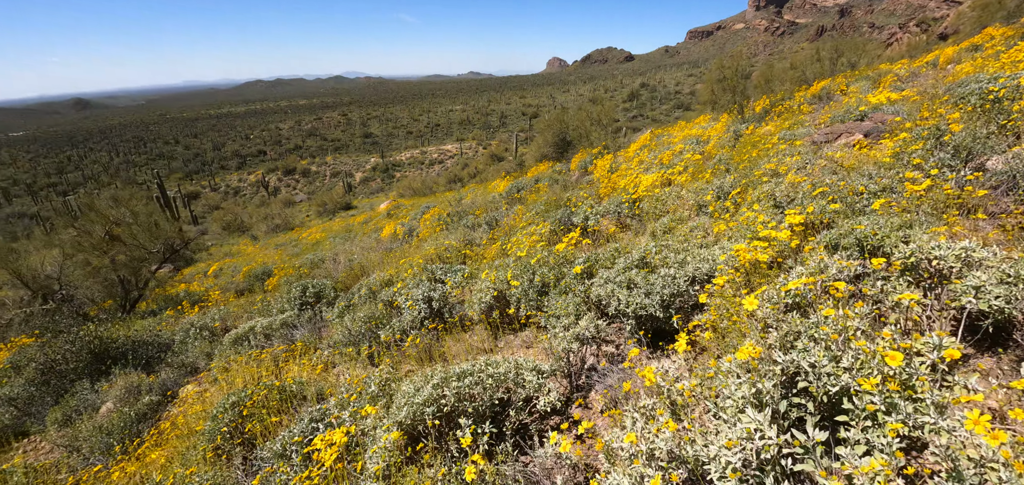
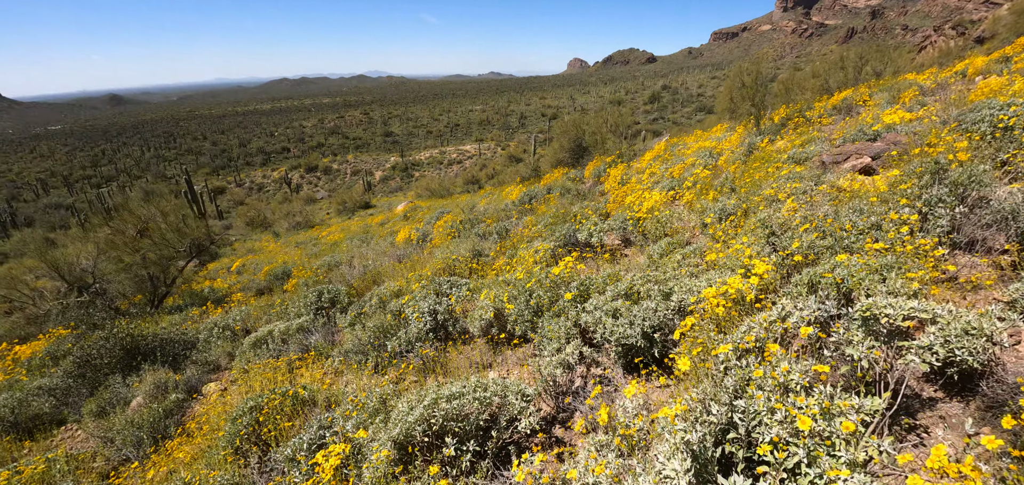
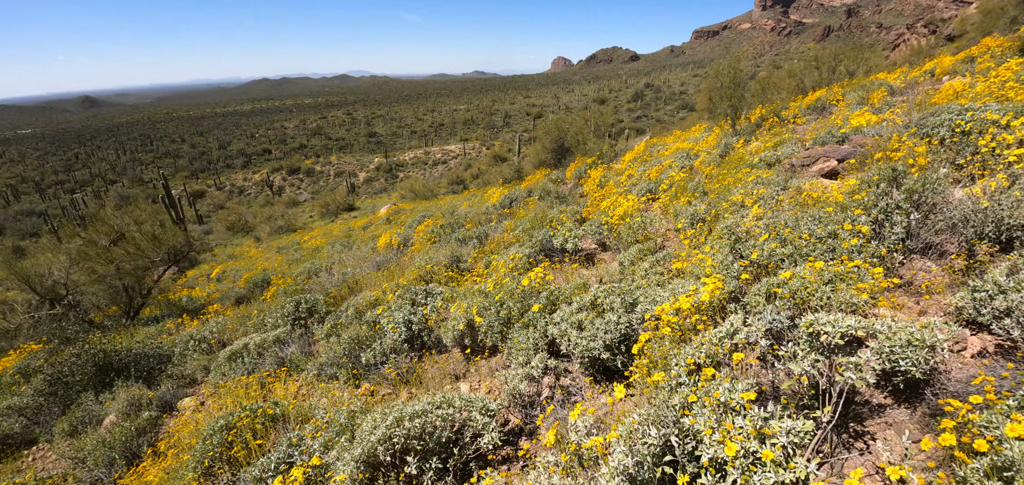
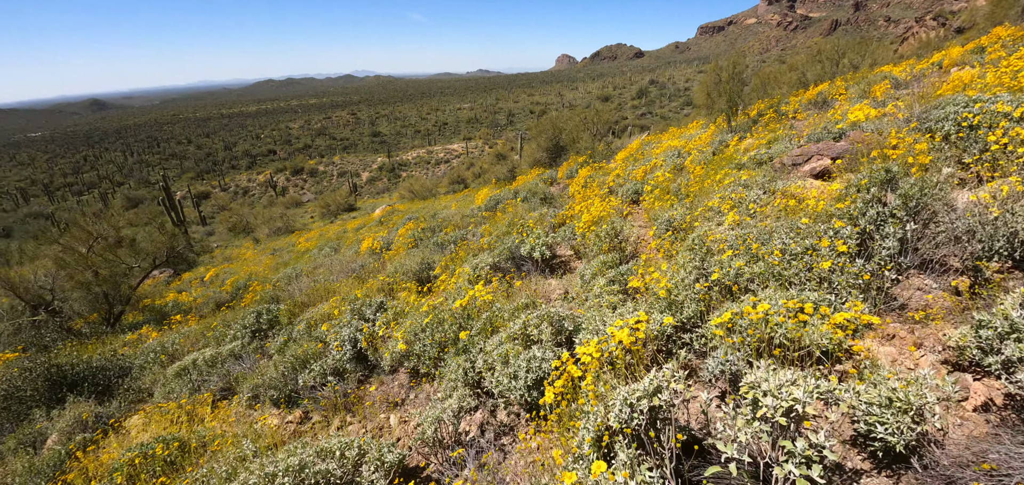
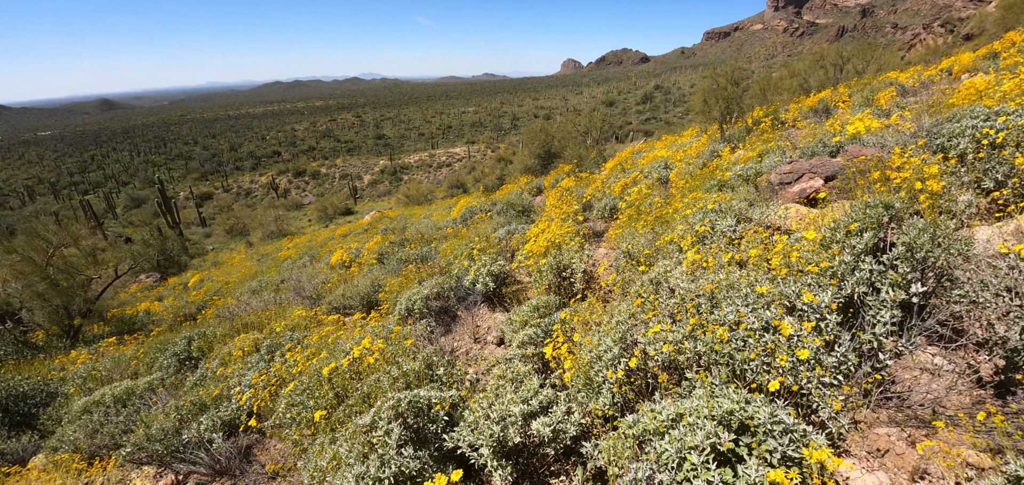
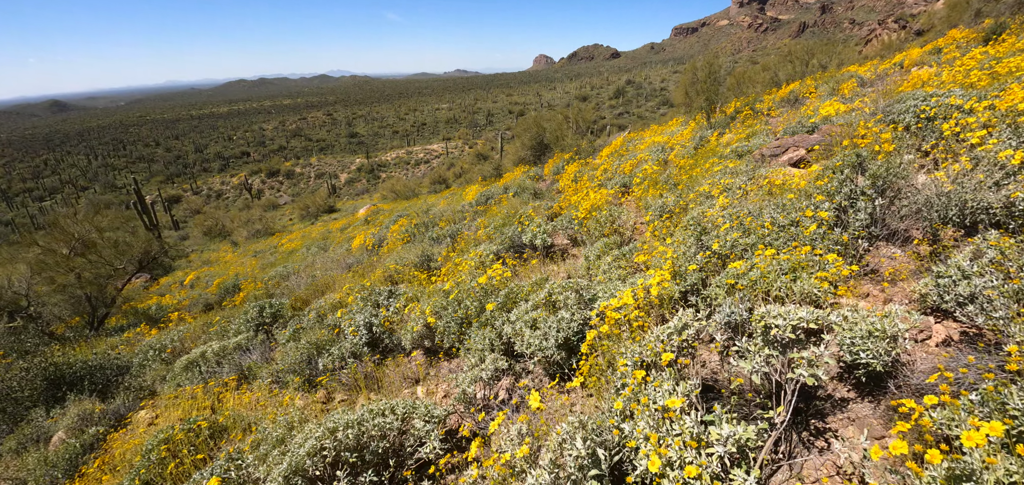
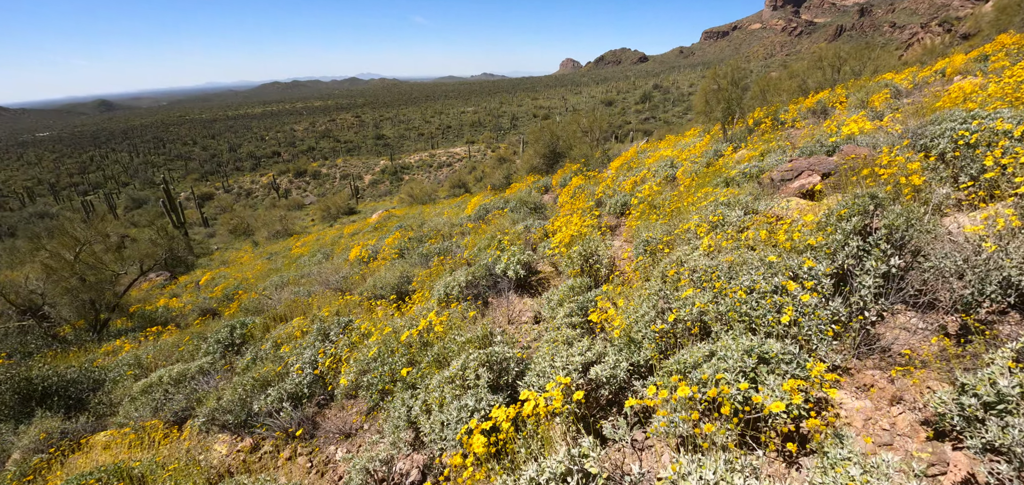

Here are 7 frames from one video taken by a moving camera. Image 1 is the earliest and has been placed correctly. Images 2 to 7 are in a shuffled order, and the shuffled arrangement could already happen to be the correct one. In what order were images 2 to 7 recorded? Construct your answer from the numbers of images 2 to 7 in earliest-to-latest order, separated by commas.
2, 3, 6, 4, 7, 5
